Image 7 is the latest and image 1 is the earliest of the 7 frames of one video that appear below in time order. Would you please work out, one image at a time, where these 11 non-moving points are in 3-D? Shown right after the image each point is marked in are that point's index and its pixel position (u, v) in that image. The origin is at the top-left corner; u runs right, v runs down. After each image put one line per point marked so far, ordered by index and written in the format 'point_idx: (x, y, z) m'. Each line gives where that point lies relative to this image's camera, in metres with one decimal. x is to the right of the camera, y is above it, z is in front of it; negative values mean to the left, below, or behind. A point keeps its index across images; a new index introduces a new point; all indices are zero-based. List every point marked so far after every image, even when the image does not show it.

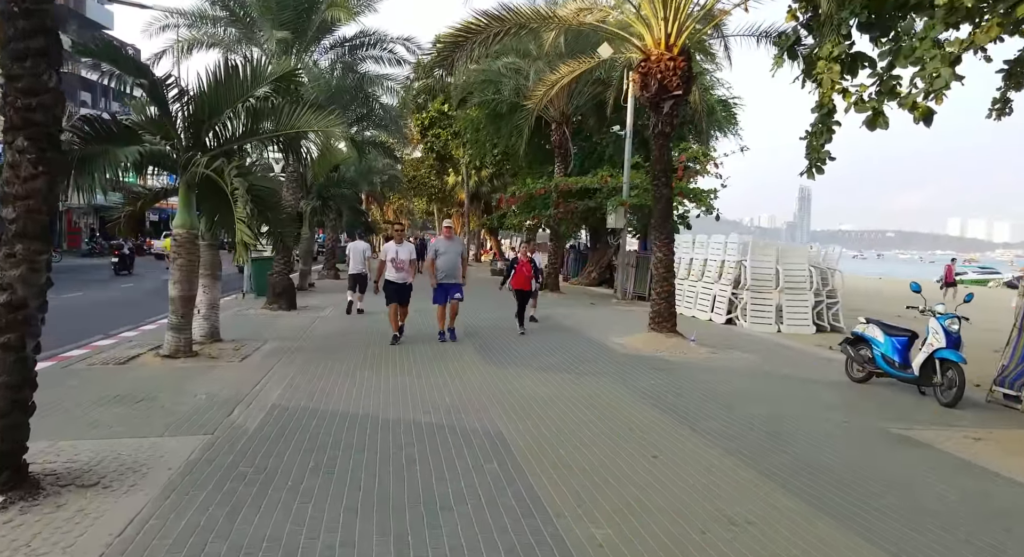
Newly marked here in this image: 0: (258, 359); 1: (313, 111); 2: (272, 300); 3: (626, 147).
0: (-3.3, -1.0, +8.5) m
1: (-2.6, +2.2, +8.7) m
2: (-4.9, -0.4, +13.5) m
3: (+3.1, +3.6, +17.8) m
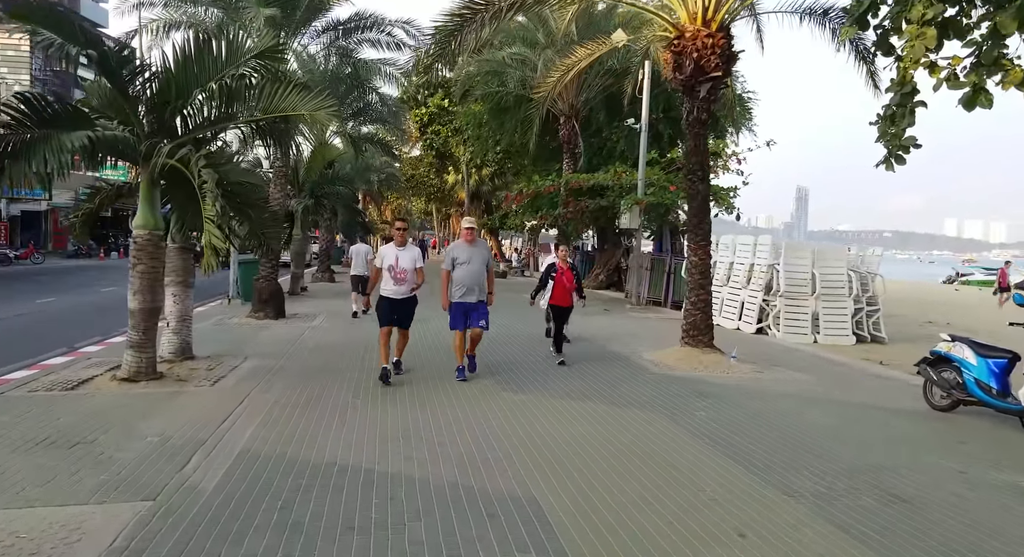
0: (-3.1, -1.1, +7.3) m
1: (-2.4, +2.1, +7.5) m
2: (-4.8, -0.5, +12.3) m
3: (+3.3, +3.5, +16.6) m
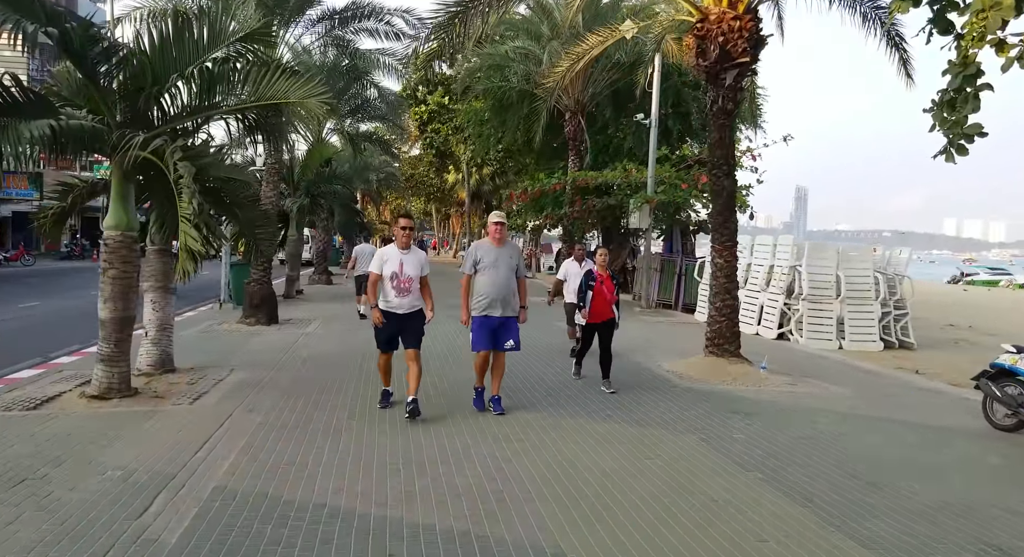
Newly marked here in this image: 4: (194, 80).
0: (-3.0, -1.2, +6.6) m
1: (-2.3, +2.1, +6.8) m
2: (-4.6, -0.6, +11.6) m
3: (+3.4, +3.4, +15.9) m
4: (-3.1, +2.0, +6.5) m
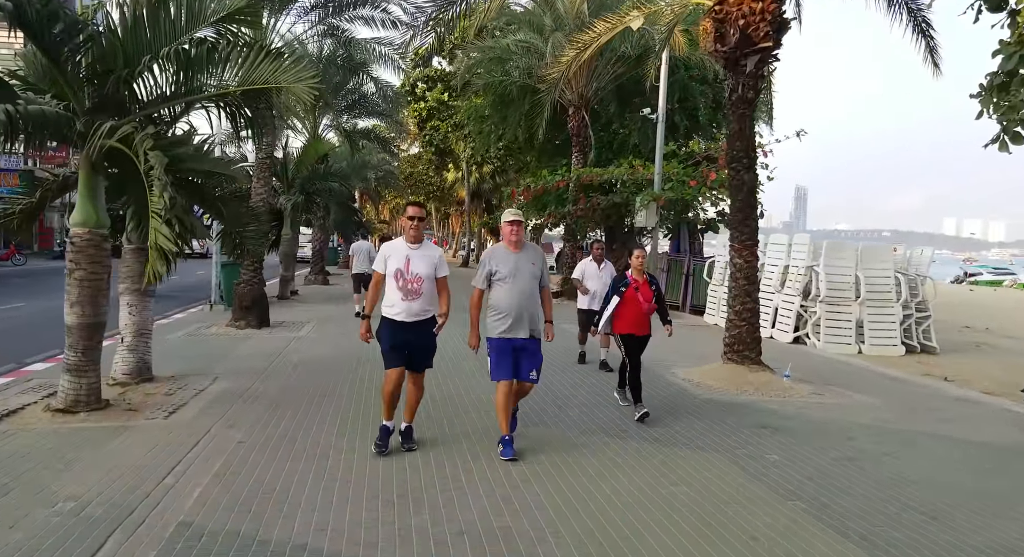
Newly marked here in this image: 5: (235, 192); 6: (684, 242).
0: (-2.9, -1.2, +6.1) m
1: (-2.2, +2.0, +6.2) m
2: (-4.6, -0.6, +11.0) m
3: (+3.4, +3.4, +15.3) m
4: (-3.1, +1.9, +5.9) m
5: (-3.4, +1.1, +8.1) m
6: (+4.3, +0.9, +16.4) m
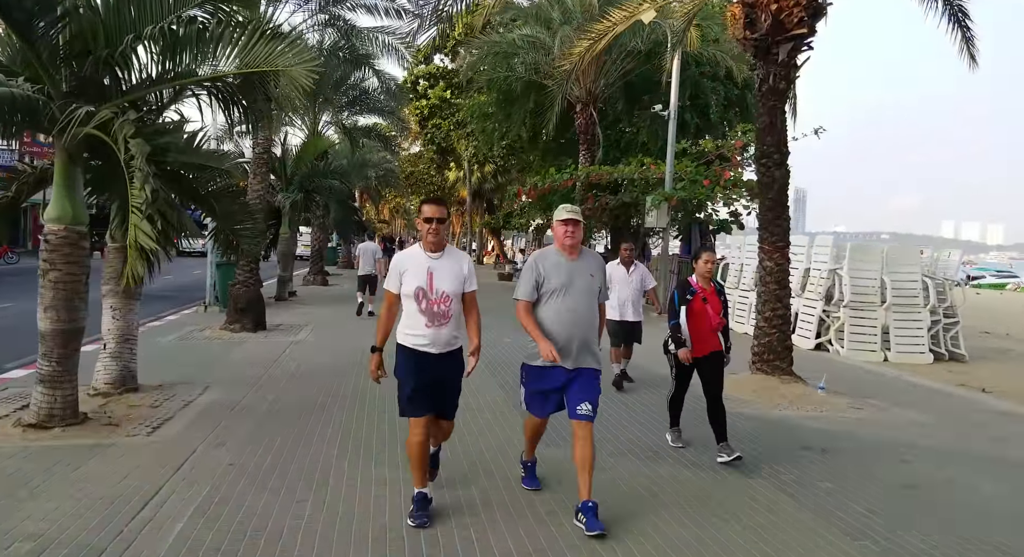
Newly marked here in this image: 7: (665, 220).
0: (-2.8, -1.2, +5.6) m
1: (-2.1, +2.0, +5.7) m
2: (-4.5, -0.6, +10.5) m
3: (+3.6, +3.4, +14.8) m
4: (-2.9, +1.9, +5.4) m
5: (-3.3, +1.1, +7.6) m
6: (+4.4, +0.9, +15.9) m
7: (+3.4, +1.3, +14.4) m
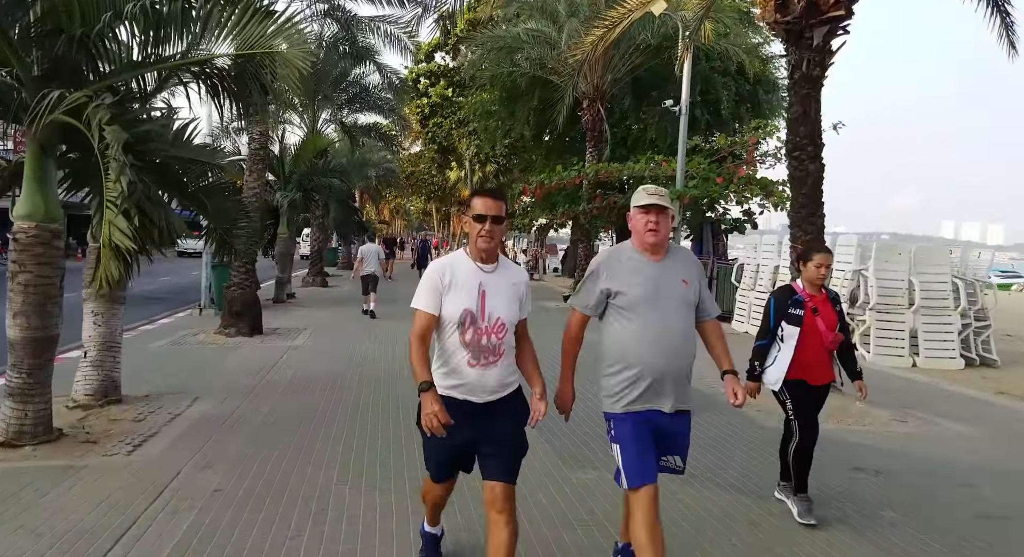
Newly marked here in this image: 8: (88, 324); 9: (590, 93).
0: (-2.6, -1.2, +5.1) m
1: (-1.9, +2.0, +5.2) m
2: (-4.3, -0.7, +10.0) m
3: (+3.7, +3.3, +14.3) m
4: (-2.8, +1.9, +4.9) m
5: (-3.2, +1.0, +7.1) m
6: (+4.5, +0.8, +15.4) m
7: (+3.5, +1.3, +13.9) m
8: (-3.8, -0.4, +5.9) m
9: (+2.0, +4.6, +16.3) m
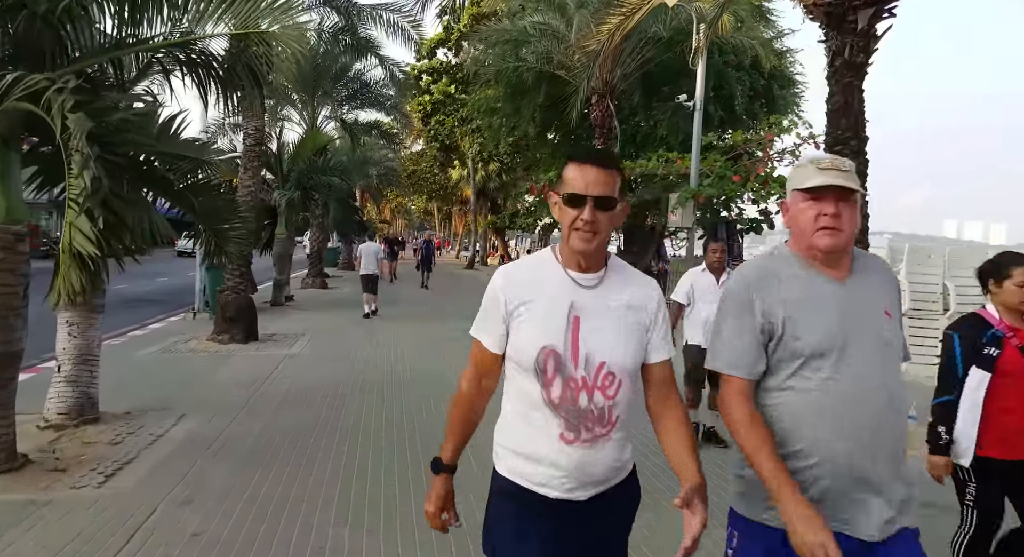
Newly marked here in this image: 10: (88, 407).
0: (-2.5, -1.3, +4.5) m
1: (-1.8, +2.0, +4.7) m
2: (-4.2, -0.7, +9.5) m
3: (+3.8, +3.3, +13.8) m
4: (-2.7, +1.9, +4.4) m
5: (-3.0, +1.0, +6.6) m
6: (+4.7, +0.8, +14.8) m
7: (+3.6, +1.2, +13.4) m
8: (-3.6, -0.5, +5.3) m
9: (+2.1, +4.6, +15.8) m
10: (-3.5, -1.0, +5.4) m
